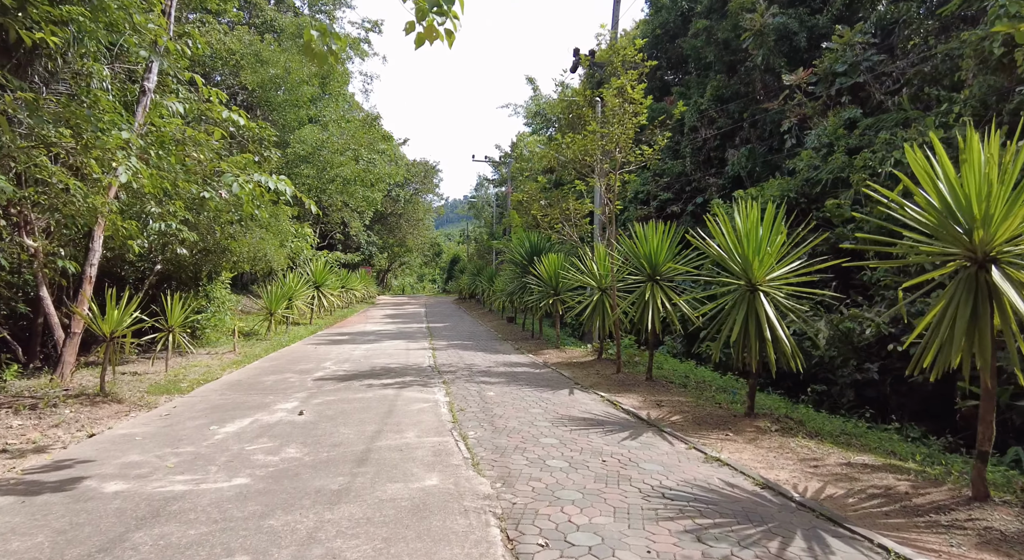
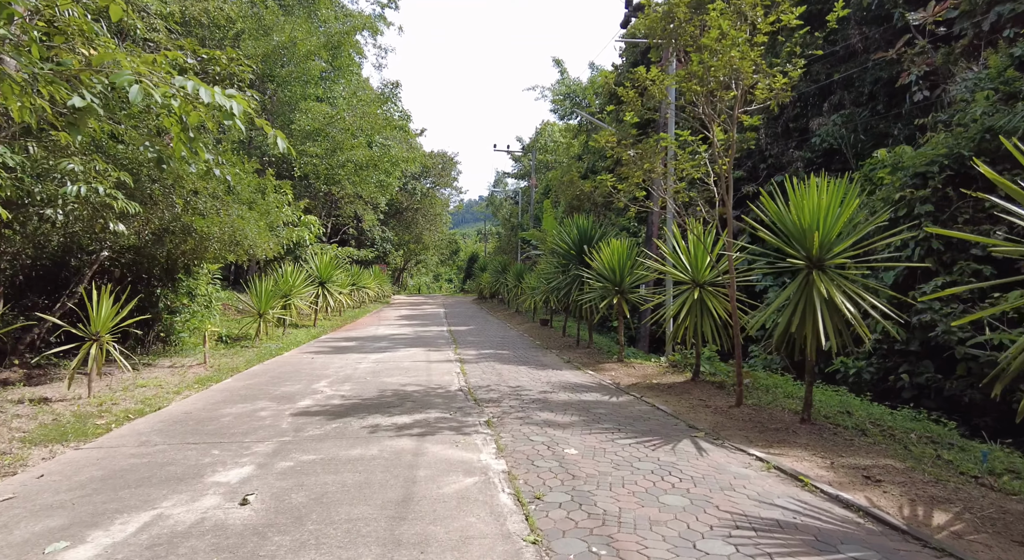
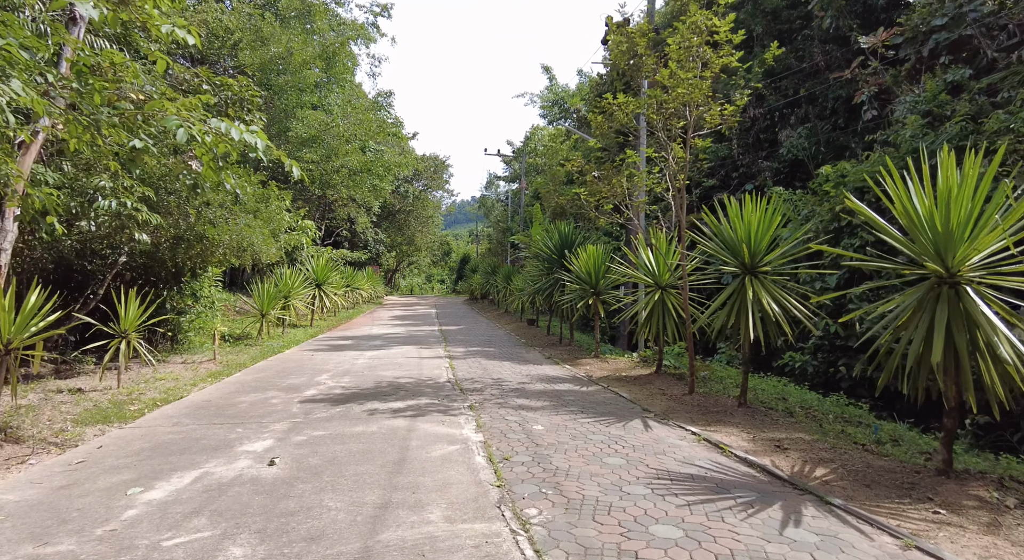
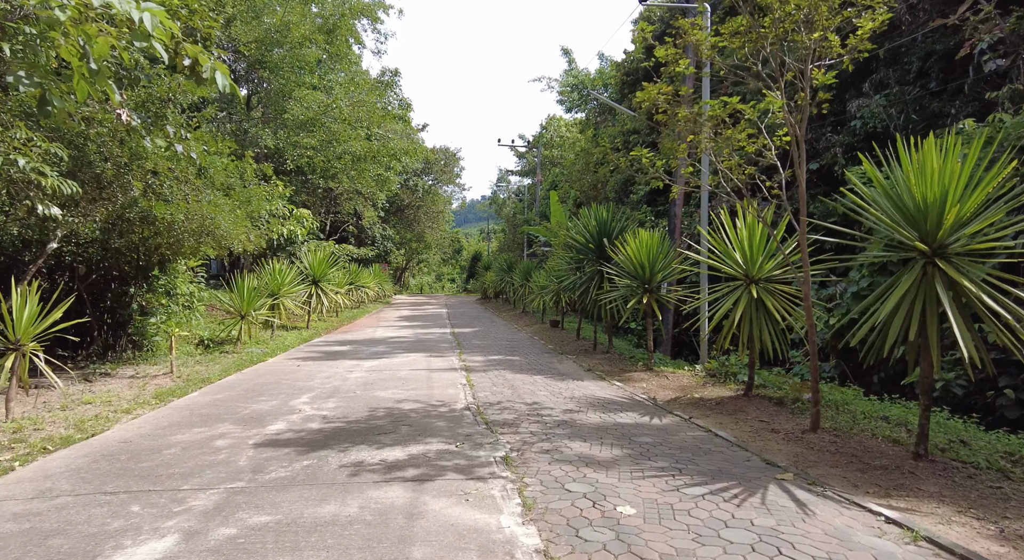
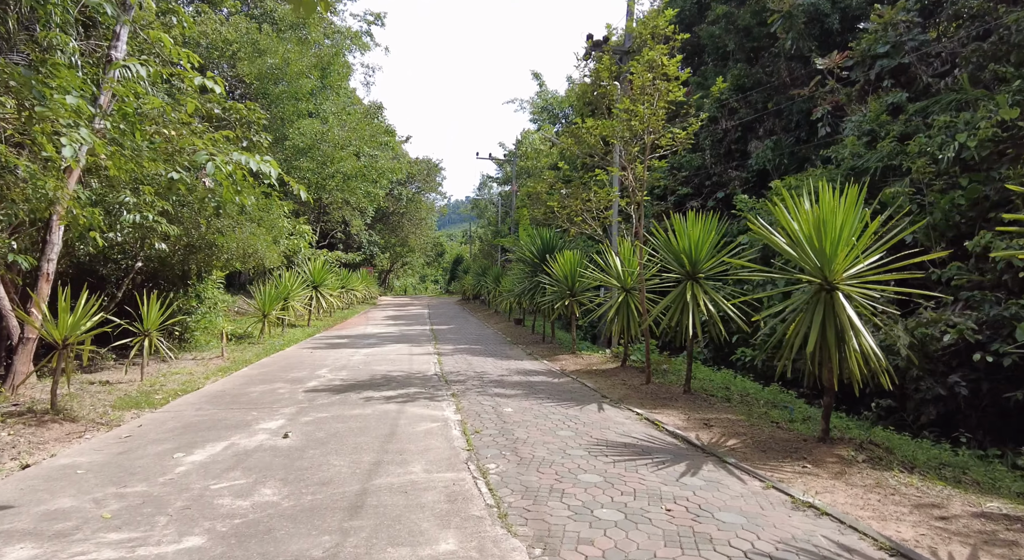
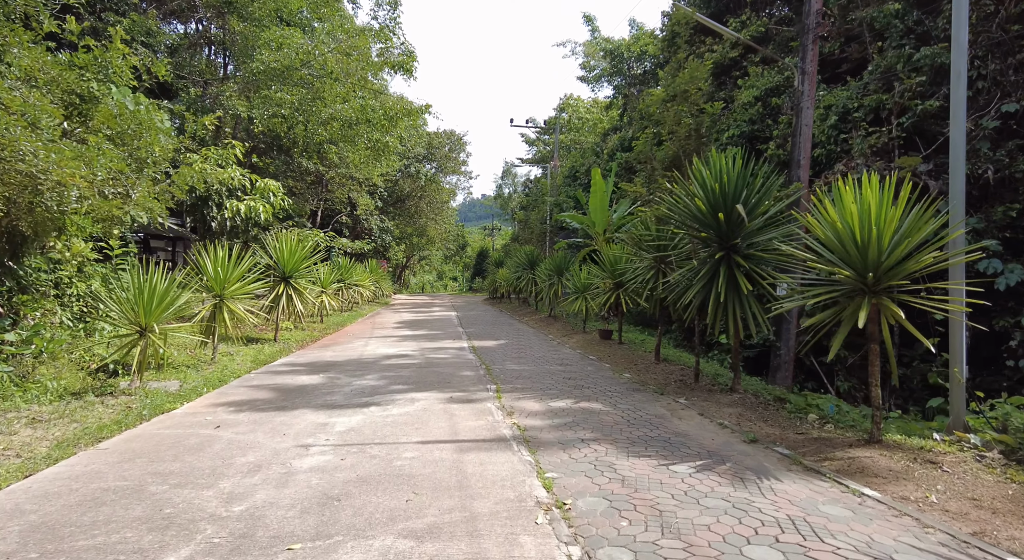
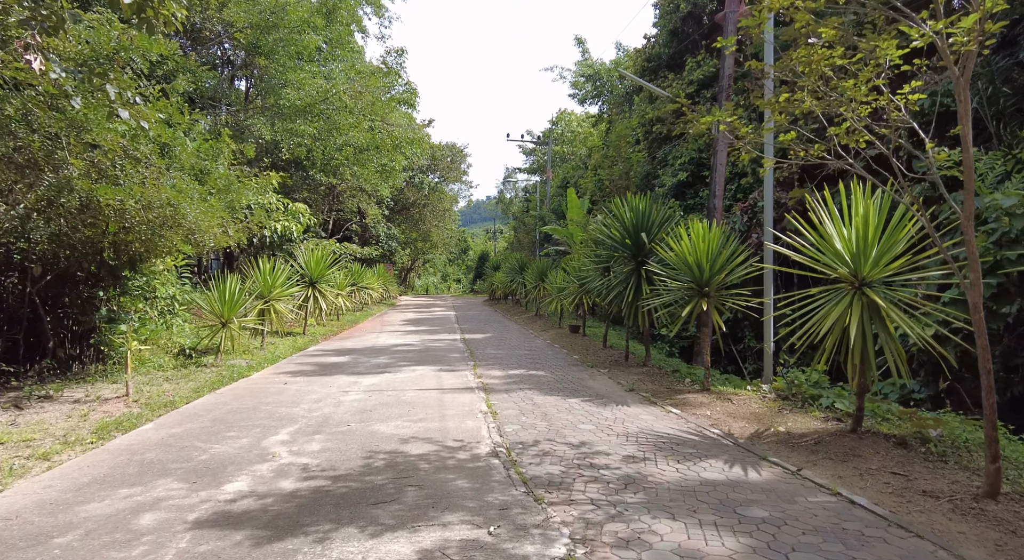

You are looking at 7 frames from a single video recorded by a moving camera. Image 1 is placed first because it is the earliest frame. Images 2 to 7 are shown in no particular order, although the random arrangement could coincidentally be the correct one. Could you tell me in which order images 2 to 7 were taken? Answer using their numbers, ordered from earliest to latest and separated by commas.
5, 3, 2, 4, 7, 6
